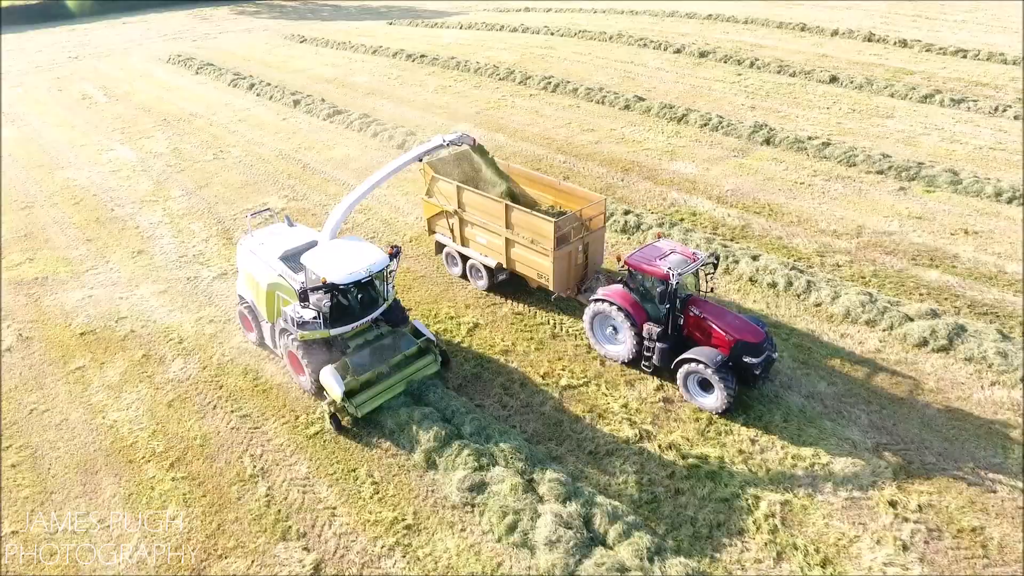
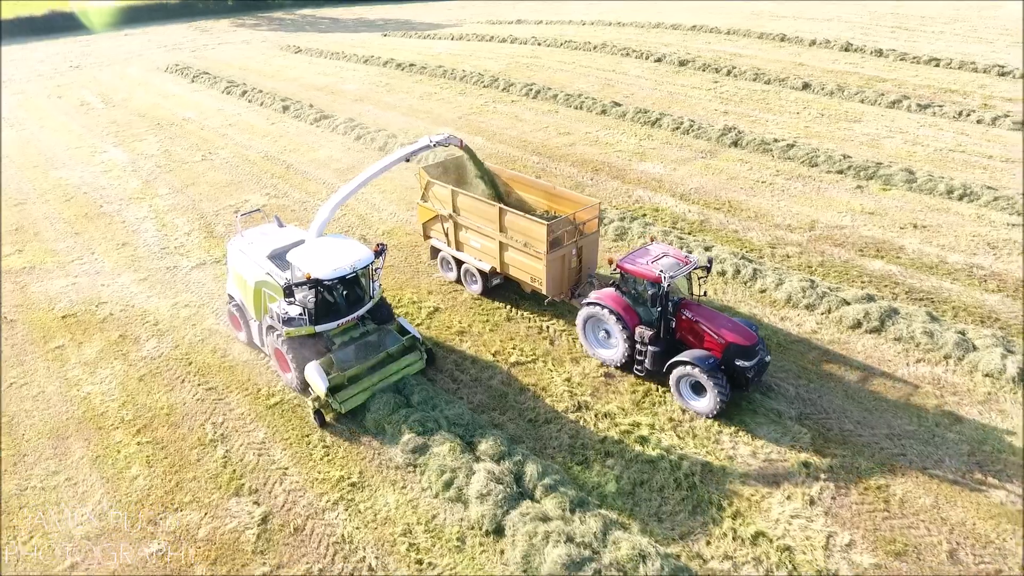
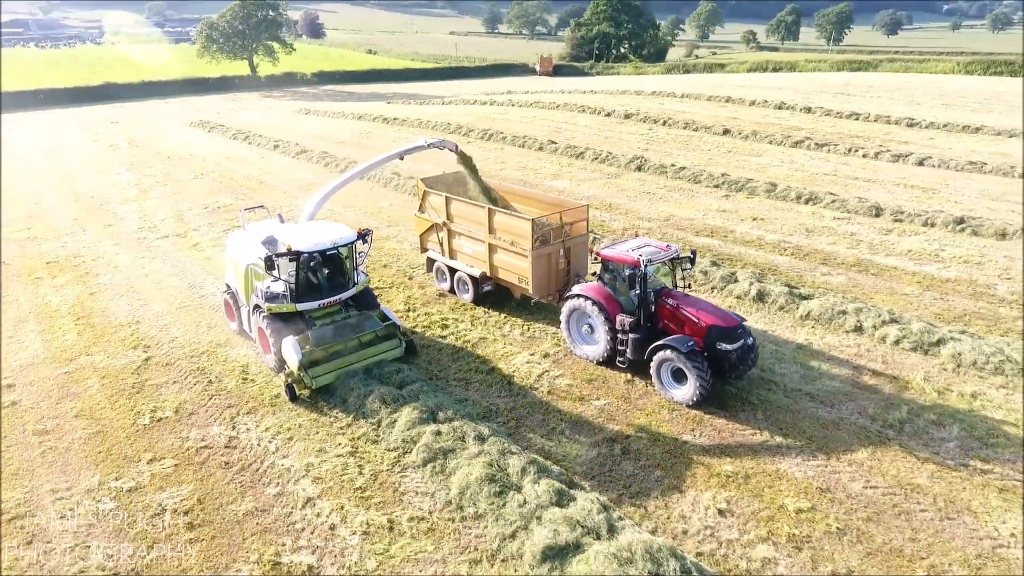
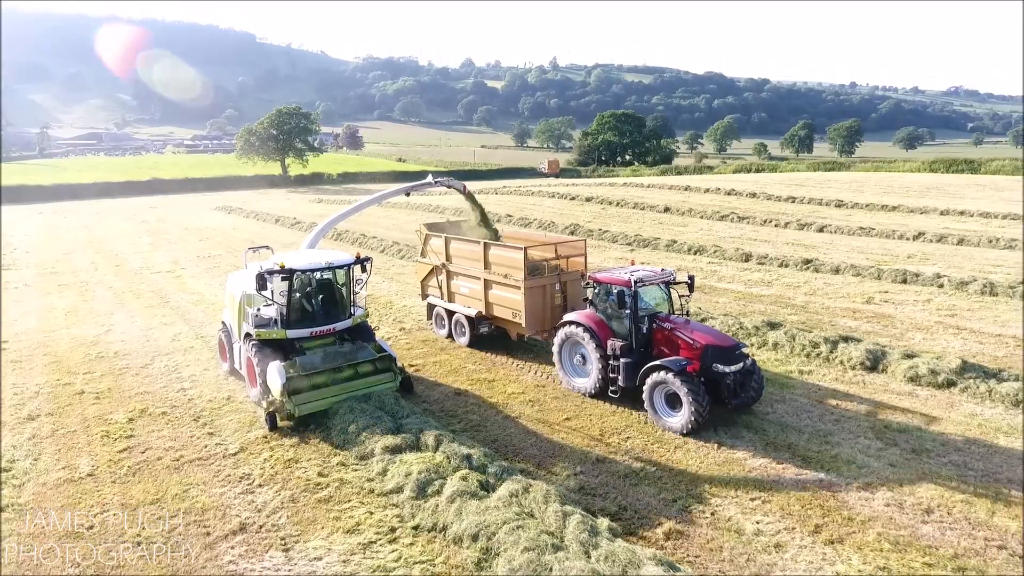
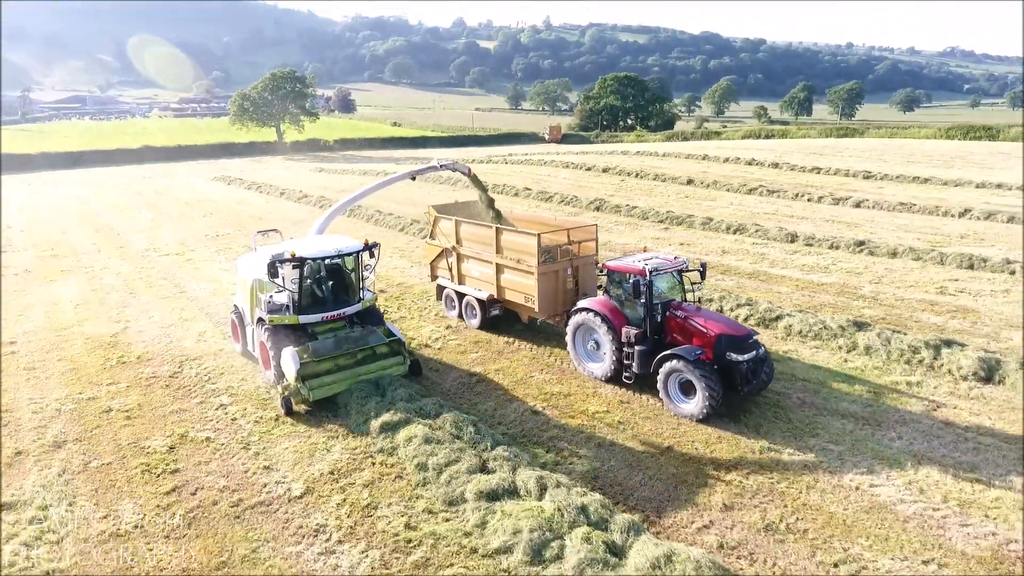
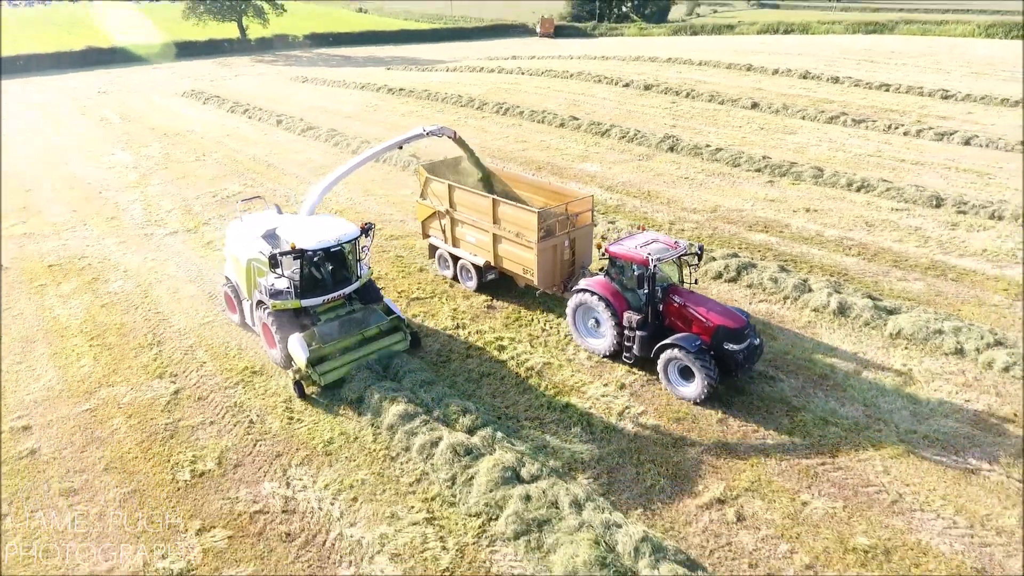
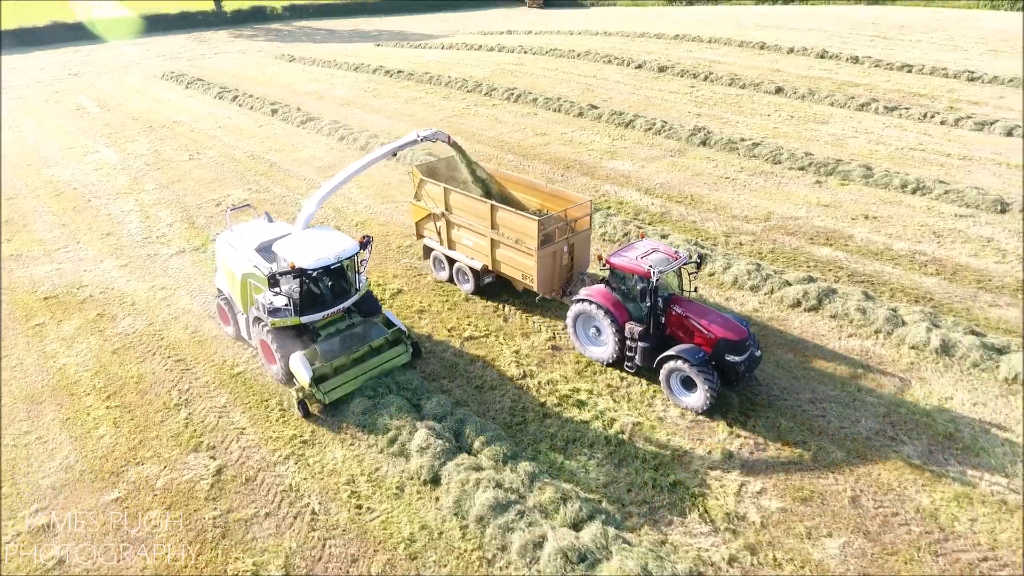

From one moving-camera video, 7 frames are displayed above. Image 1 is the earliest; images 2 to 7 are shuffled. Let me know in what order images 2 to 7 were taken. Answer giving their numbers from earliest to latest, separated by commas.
2, 7, 6, 3, 5, 4
